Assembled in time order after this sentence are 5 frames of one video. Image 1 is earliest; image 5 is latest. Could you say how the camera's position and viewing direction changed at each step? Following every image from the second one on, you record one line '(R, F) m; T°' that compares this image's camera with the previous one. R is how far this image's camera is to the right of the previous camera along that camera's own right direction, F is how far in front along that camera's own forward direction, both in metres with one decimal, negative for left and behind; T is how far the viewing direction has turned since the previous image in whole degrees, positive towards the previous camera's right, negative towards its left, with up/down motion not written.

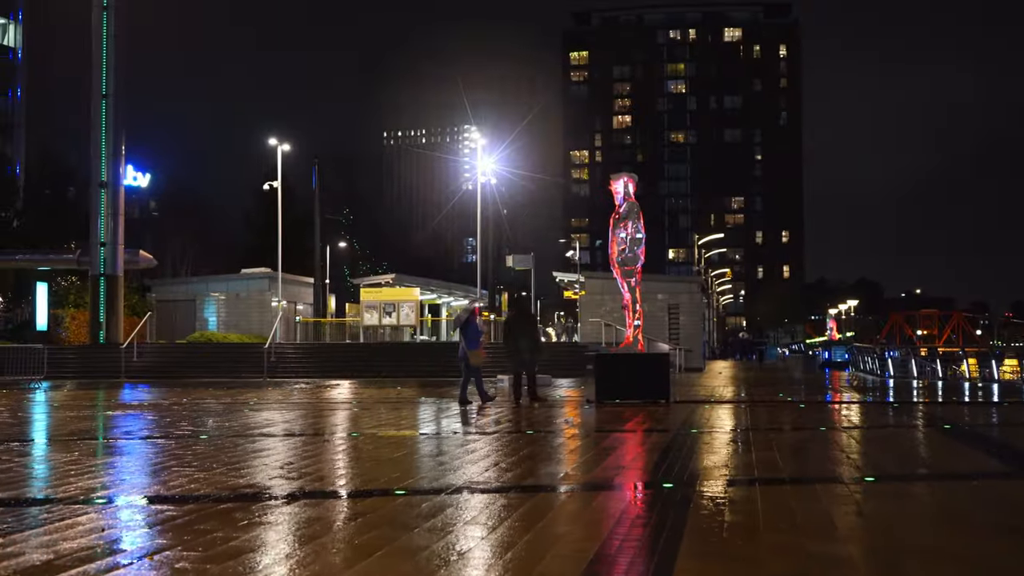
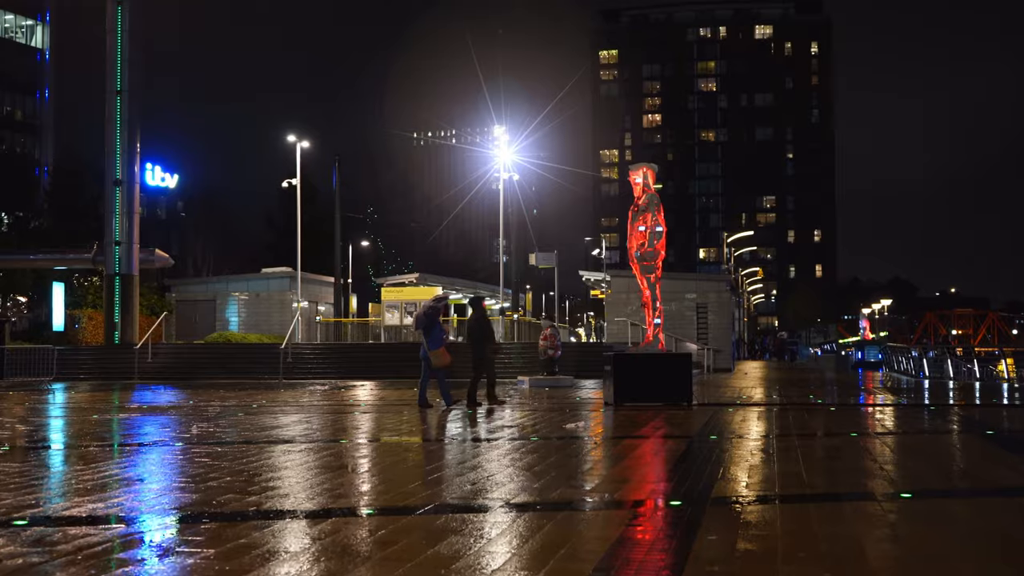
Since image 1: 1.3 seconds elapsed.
(+0.3, +0.9) m; -2°
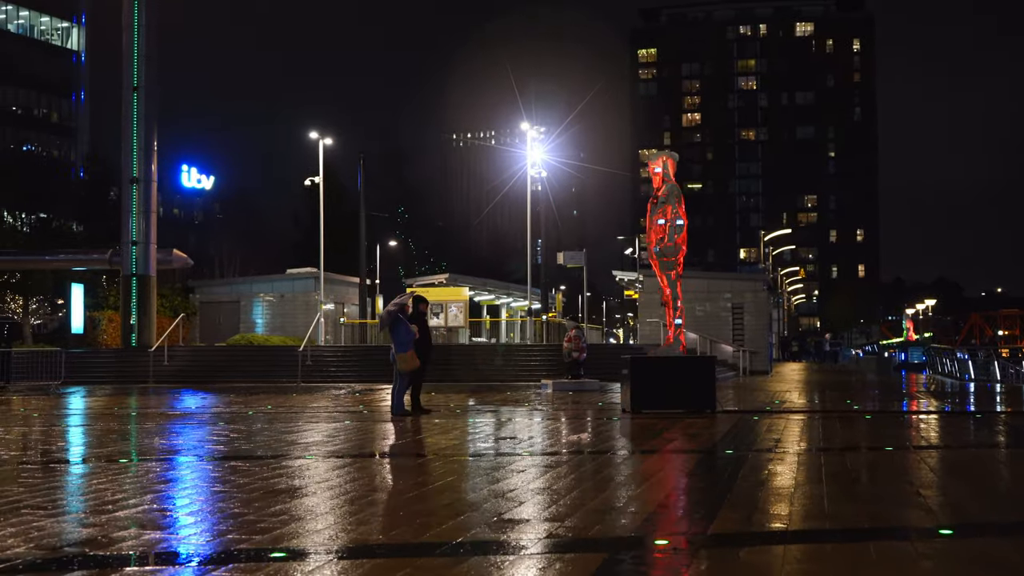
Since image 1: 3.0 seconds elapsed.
(+0.5, +1.2) m; -2°
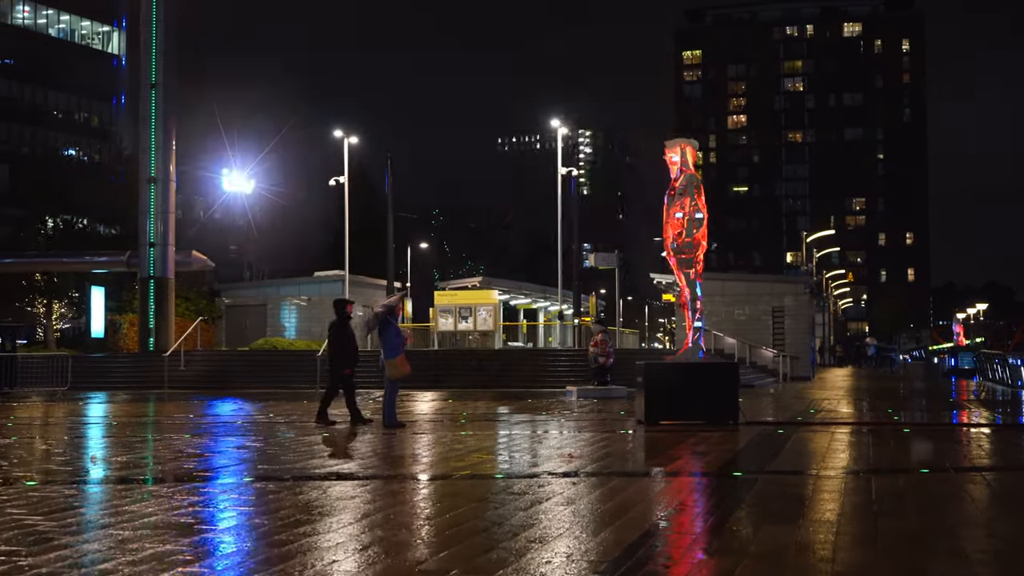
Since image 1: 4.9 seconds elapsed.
(+0.6, +1.3) m; -2°
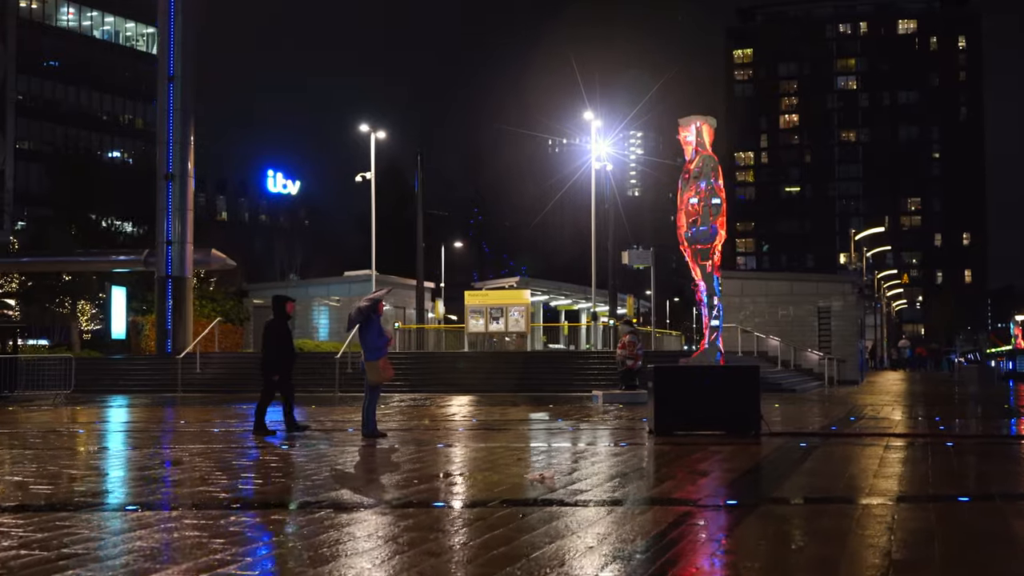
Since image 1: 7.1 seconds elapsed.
(+0.7, +1.5) m; -3°
